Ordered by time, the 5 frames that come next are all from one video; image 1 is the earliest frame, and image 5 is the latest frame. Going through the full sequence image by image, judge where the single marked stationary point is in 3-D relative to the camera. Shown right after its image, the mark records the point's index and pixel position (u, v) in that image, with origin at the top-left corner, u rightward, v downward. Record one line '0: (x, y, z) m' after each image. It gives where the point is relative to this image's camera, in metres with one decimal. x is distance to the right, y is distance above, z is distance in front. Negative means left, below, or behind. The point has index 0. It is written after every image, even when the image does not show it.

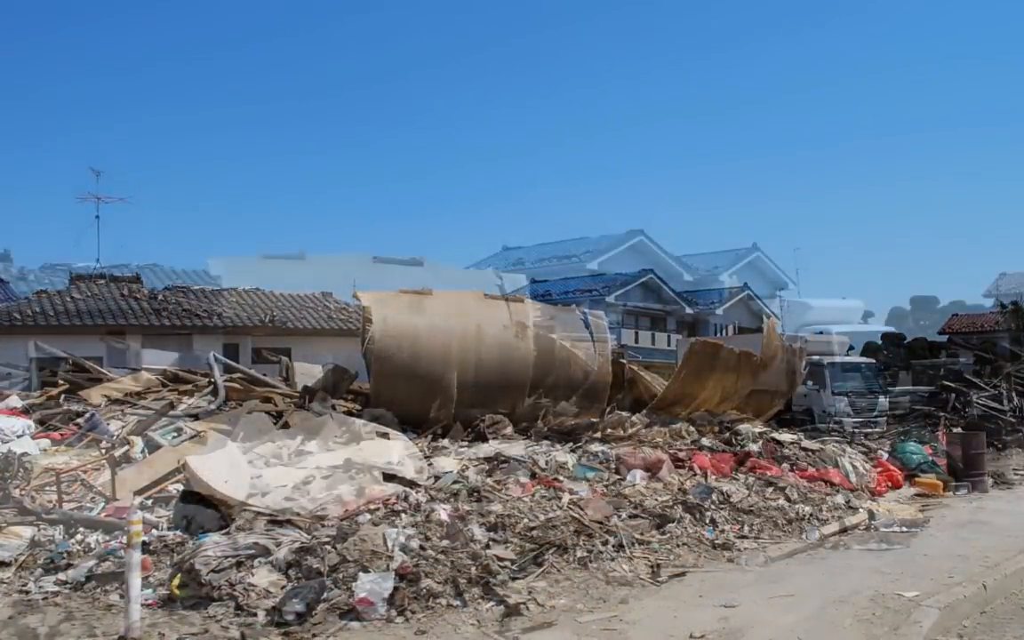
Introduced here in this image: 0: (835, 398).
0: (+7.5, -1.4, +20.0) m
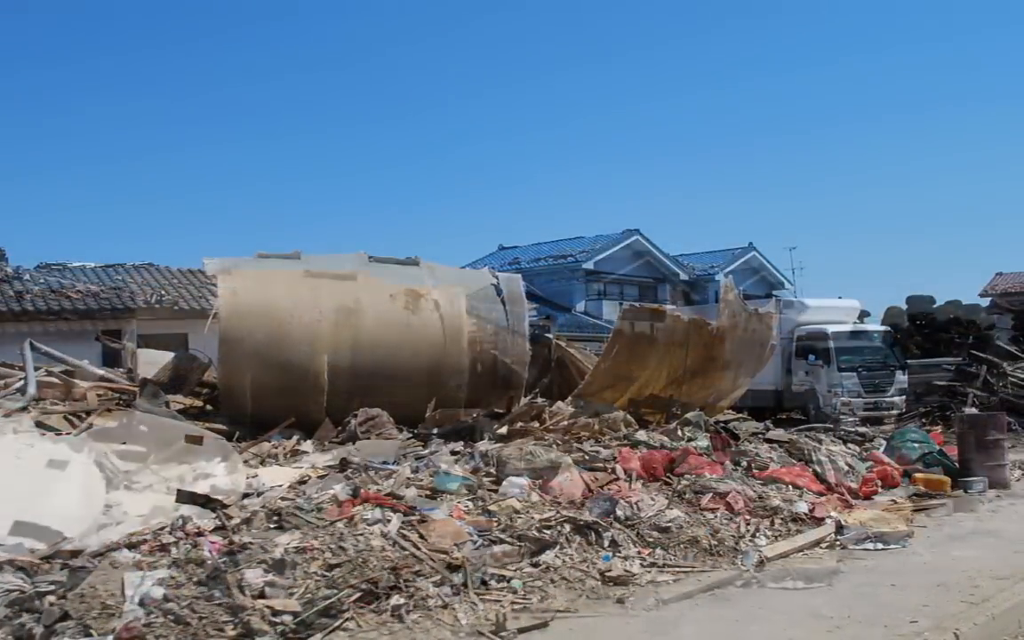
0: (+6.3, -1.1, +17.8) m
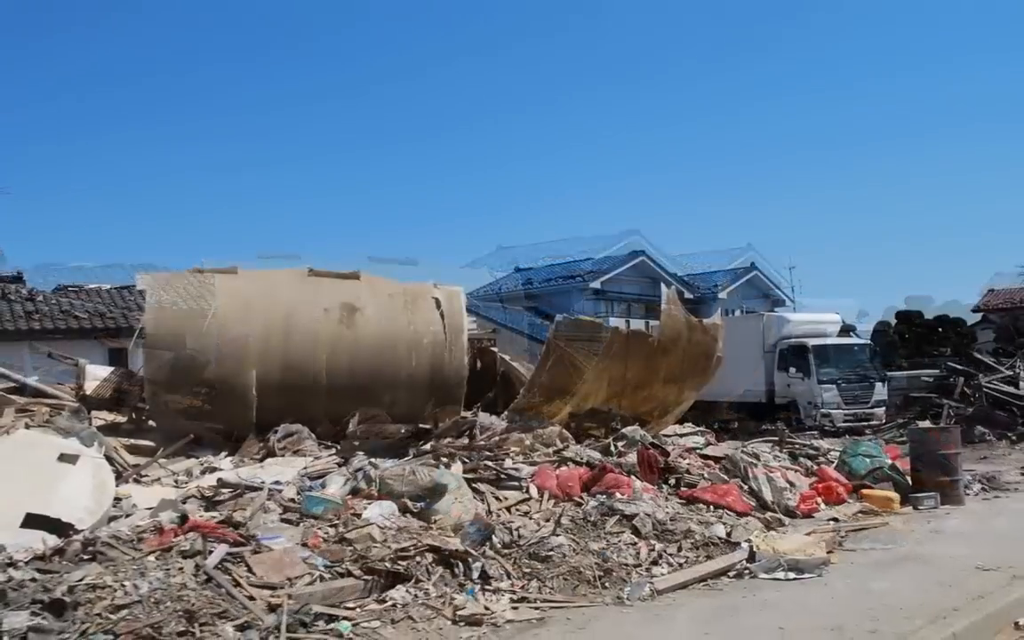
0: (+5.6, -1.3, +17.2) m
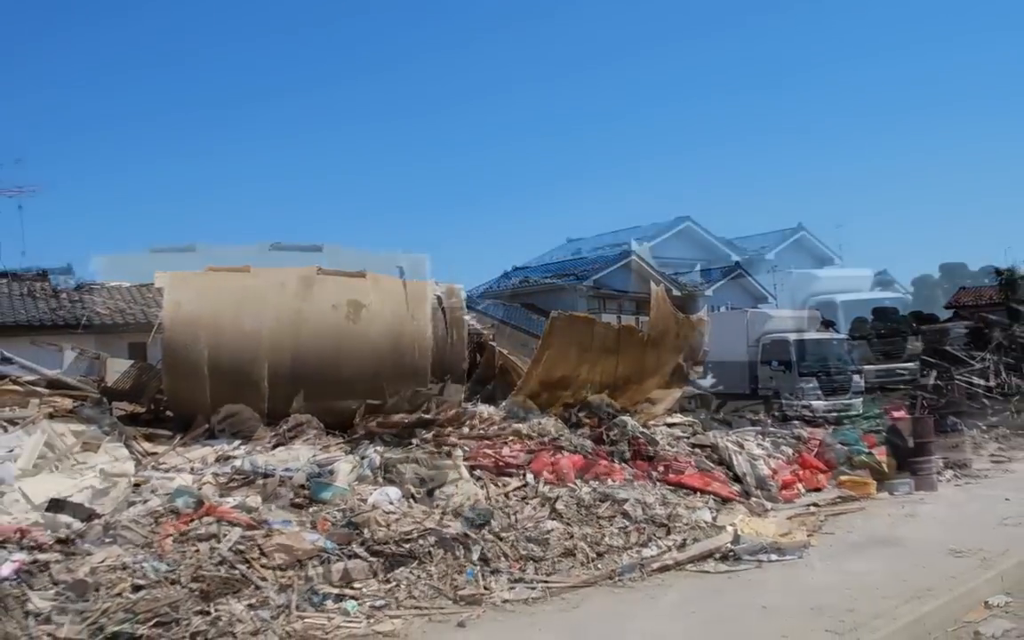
0: (+5.6, -1.1, +17.6) m
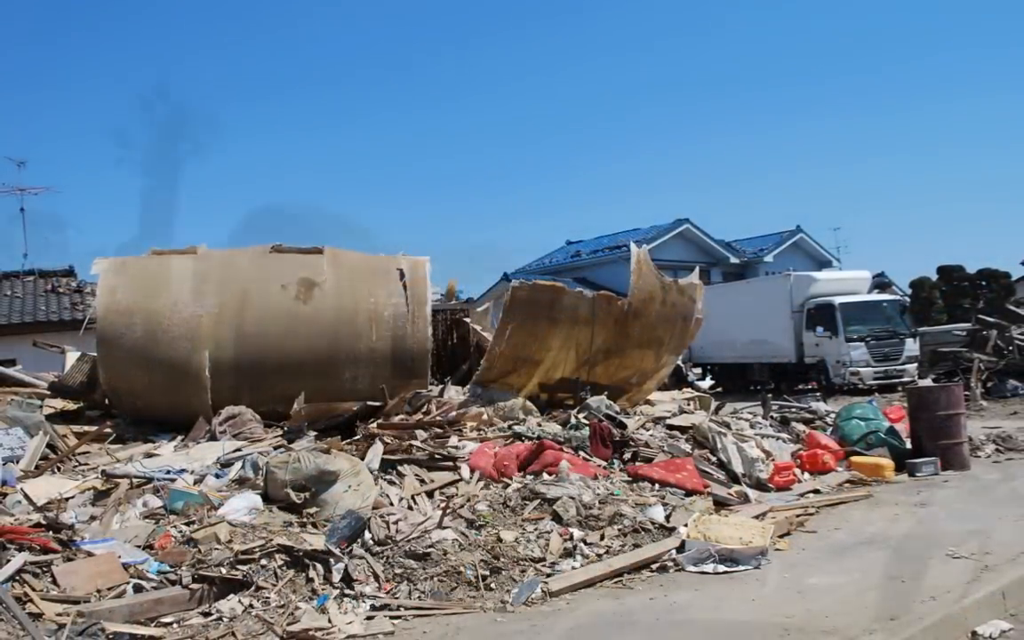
0: (+5.7, -0.4, +16.0) m
